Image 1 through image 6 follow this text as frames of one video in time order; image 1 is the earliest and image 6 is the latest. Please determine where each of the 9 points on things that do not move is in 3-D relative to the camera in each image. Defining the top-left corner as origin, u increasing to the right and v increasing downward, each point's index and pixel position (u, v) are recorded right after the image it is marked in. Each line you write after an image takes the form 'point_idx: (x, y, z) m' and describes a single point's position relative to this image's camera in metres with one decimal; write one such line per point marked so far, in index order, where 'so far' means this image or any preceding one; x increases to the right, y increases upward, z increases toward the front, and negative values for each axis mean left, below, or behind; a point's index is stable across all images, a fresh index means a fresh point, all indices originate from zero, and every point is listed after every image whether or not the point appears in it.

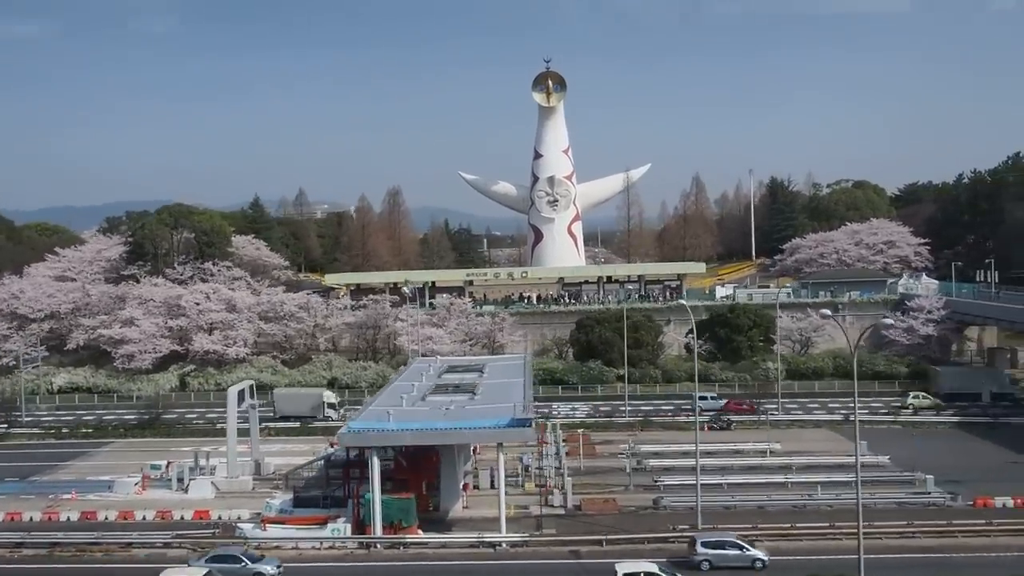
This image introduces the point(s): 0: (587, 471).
0: (+1.3, -3.3, +18.2) m
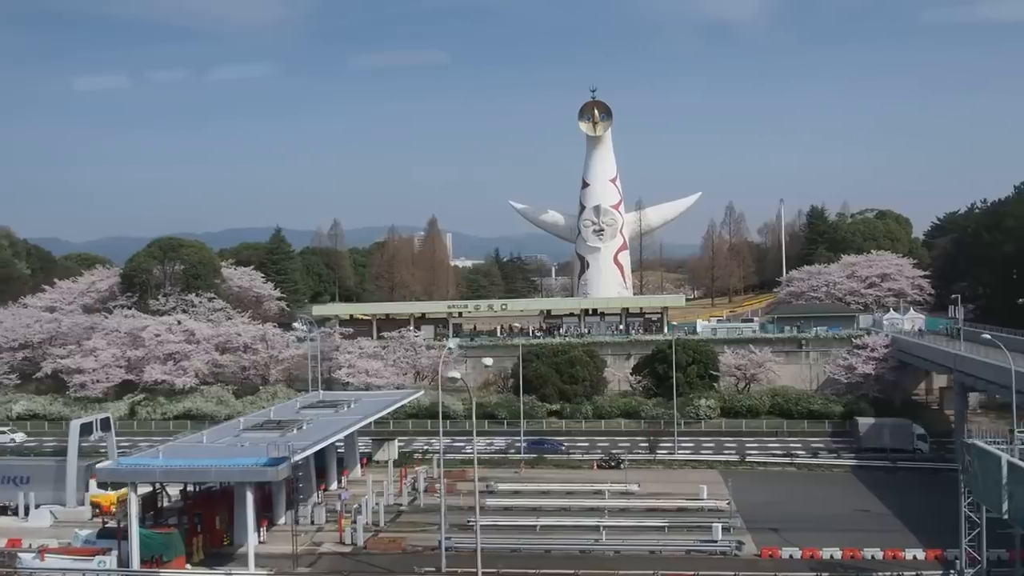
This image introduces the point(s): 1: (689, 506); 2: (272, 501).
0: (-1.7, -4.0, +18.5) m
1: (+3.1, -3.8, +18.2) m
2: (-4.0, -3.6, +17.3) m
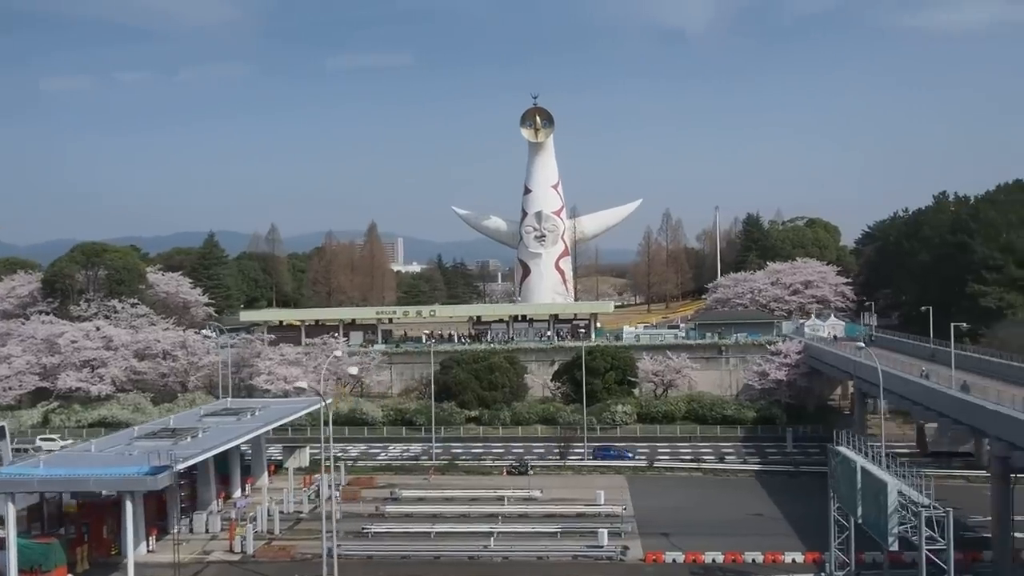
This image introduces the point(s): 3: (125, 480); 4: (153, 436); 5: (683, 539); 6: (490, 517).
0: (-3.5, -4.1, +18.5) m
1: (+1.3, -4.0, +18.4) m
2: (-5.8, -3.7, +17.1) m
3: (-5.2, -2.6, +13.9) m
4: (-5.9, -2.5, +17.1) m
5: (+2.8, -4.1, +16.7) m
6: (-0.4, -4.2, +18.7) m
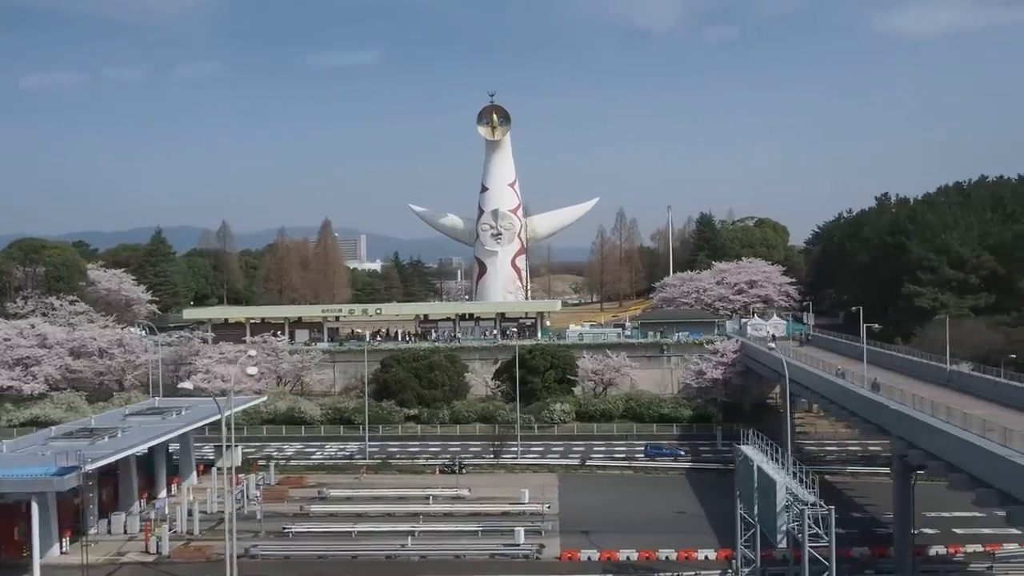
0: (-4.8, -4.1, +18.4) m
1: (0.0, -4.0, +18.5) m
2: (-7.1, -3.7, +17.0) m
3: (-6.4, -2.6, +13.8) m
4: (-7.2, -2.4, +16.9) m
5: (+1.5, -4.1, +16.8) m
6: (-1.8, -4.1, +18.7) m
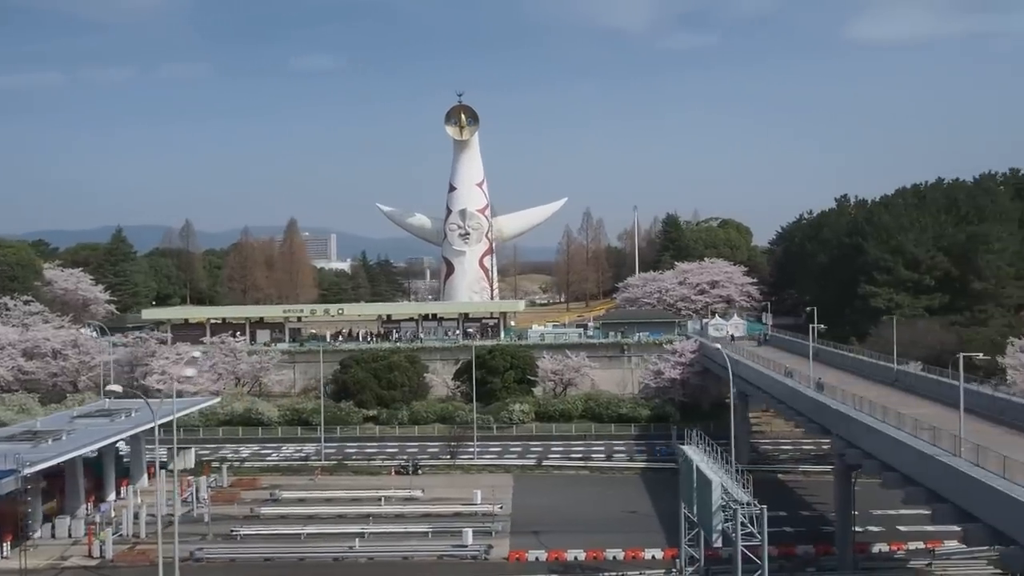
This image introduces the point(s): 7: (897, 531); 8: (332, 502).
0: (-5.7, -4.1, +18.2) m
1: (-0.9, -4.0, +18.4) m
2: (-7.9, -3.7, +16.8) m
3: (-7.1, -2.6, +13.6) m
4: (-8.1, -2.4, +16.7) m
5: (+0.7, -4.1, +16.8) m
6: (-2.6, -4.2, +18.6) m
7: (+5.9, -3.7, +15.8) m
8: (-3.5, -4.1, +19.9) m
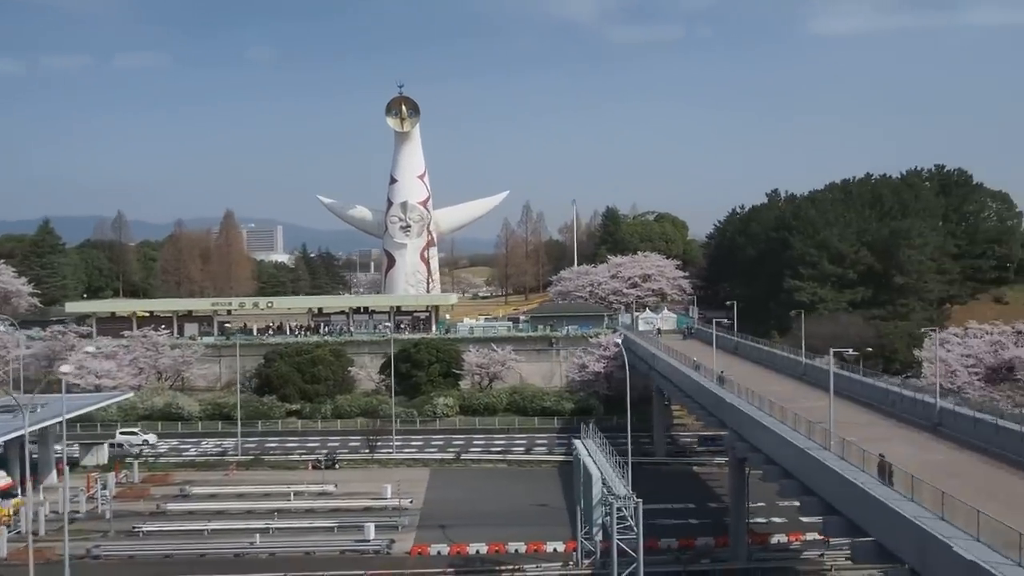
0: (-7.3, -4.0, +17.9) m
1: (-2.5, -3.9, +18.4) m
2: (-9.4, -3.6, +16.3) m
3: (-8.5, -2.5, +13.2) m
4: (-9.6, -2.3, +16.2) m
5: (-0.9, -4.0, +16.8) m
6: (-4.2, -4.0, +18.4) m
7: (+4.5, -3.7, +16.1) m
8: (-5.1, -4.0, +19.7) m
